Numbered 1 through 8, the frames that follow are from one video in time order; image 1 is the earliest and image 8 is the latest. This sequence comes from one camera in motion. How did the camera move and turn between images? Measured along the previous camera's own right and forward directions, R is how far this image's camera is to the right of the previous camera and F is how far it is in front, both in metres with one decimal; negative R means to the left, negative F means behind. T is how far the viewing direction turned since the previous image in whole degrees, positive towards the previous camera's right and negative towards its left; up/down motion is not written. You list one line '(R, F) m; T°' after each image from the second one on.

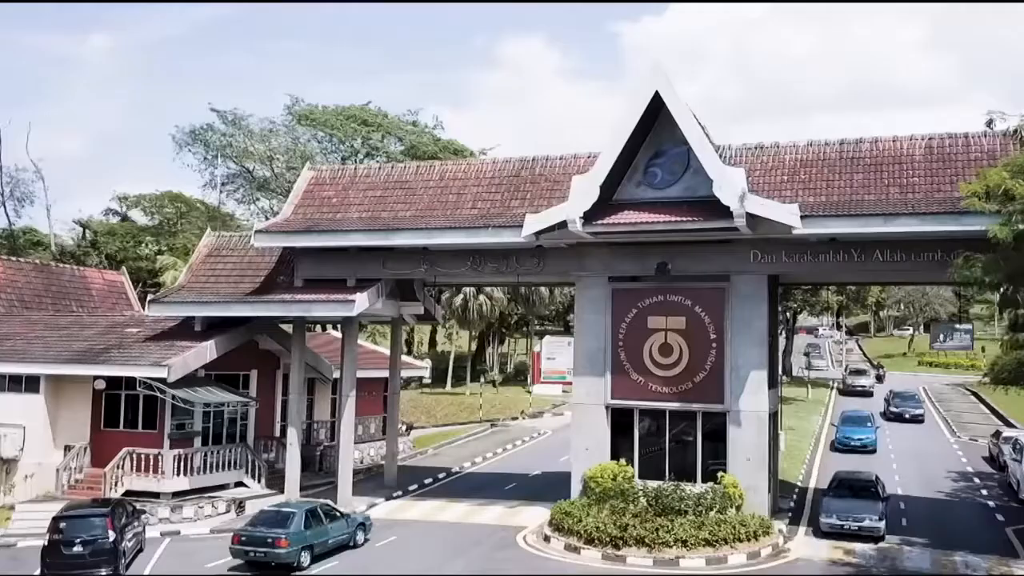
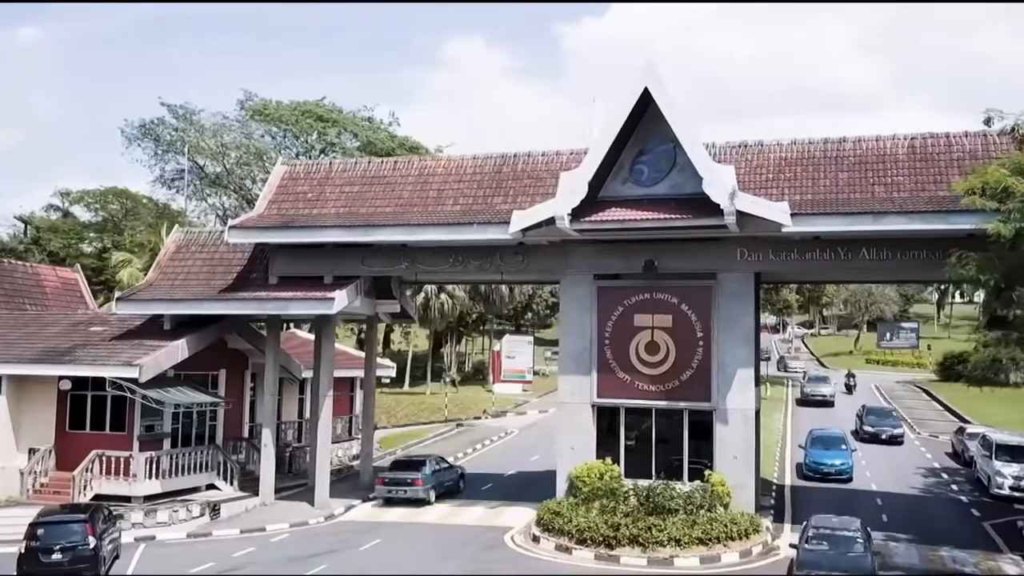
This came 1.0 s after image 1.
(-0.8, +0.3) m; +3°
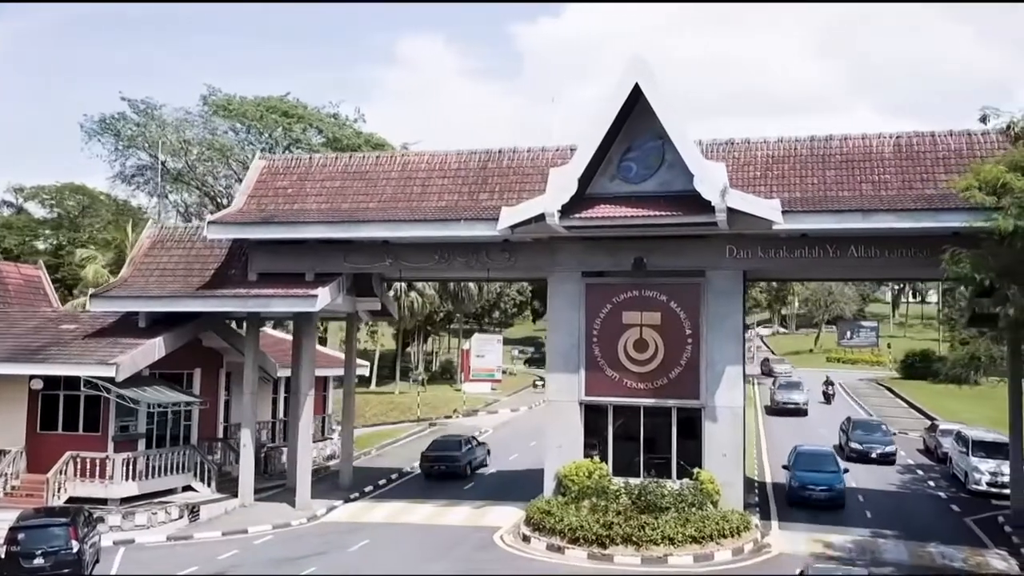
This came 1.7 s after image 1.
(-0.6, +0.3) m; +2°
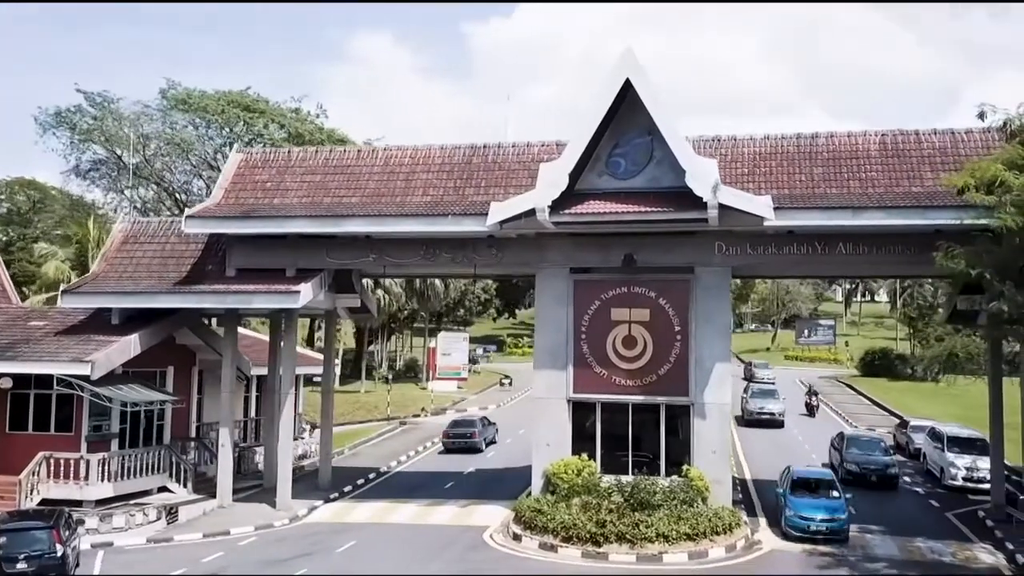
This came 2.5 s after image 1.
(-0.7, +0.3) m; +3°
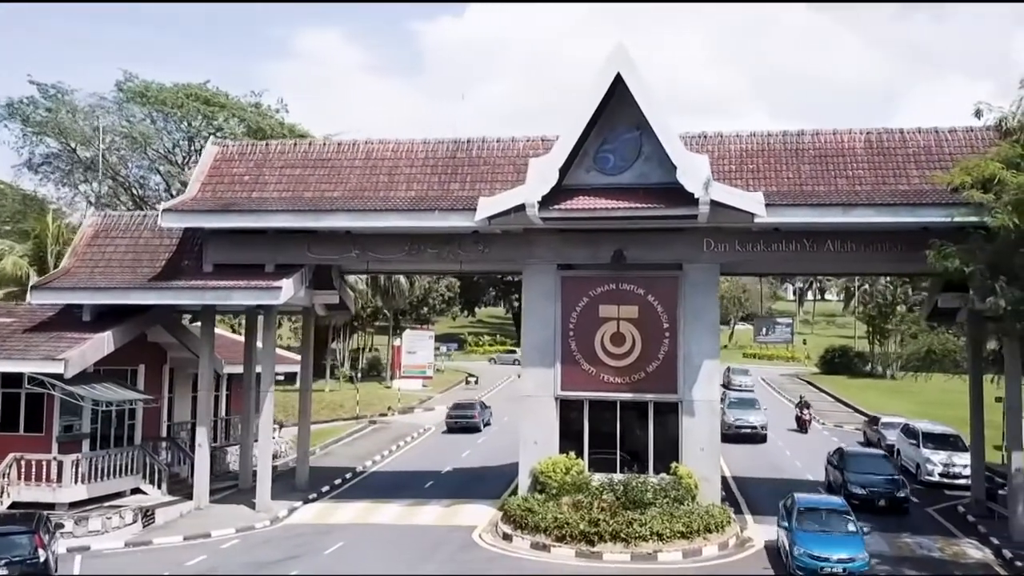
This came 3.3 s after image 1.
(-0.7, +0.3) m; +3°
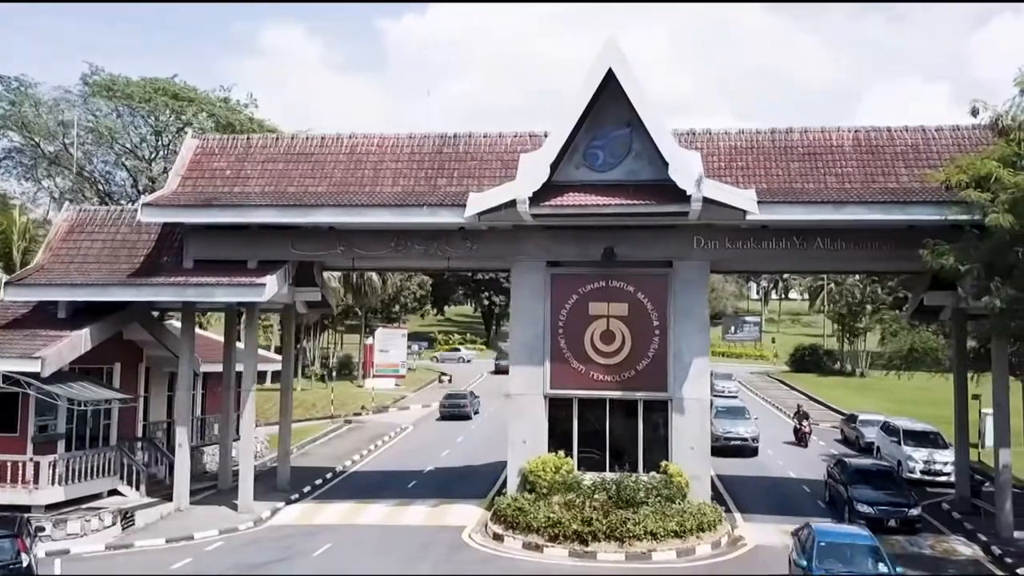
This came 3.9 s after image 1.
(-0.5, +0.3) m; +2°
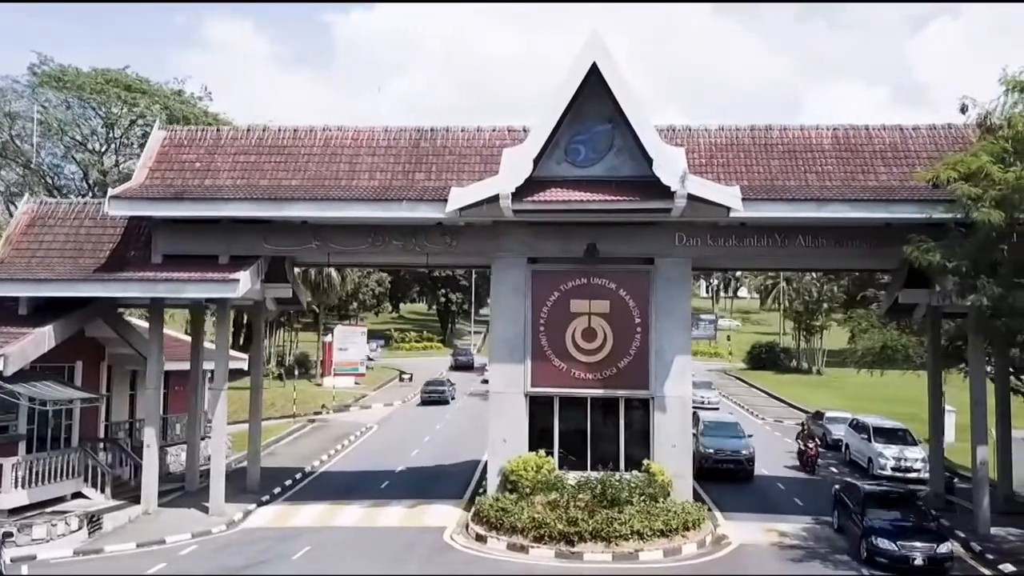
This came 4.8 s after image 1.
(-0.6, +0.3) m; +3°
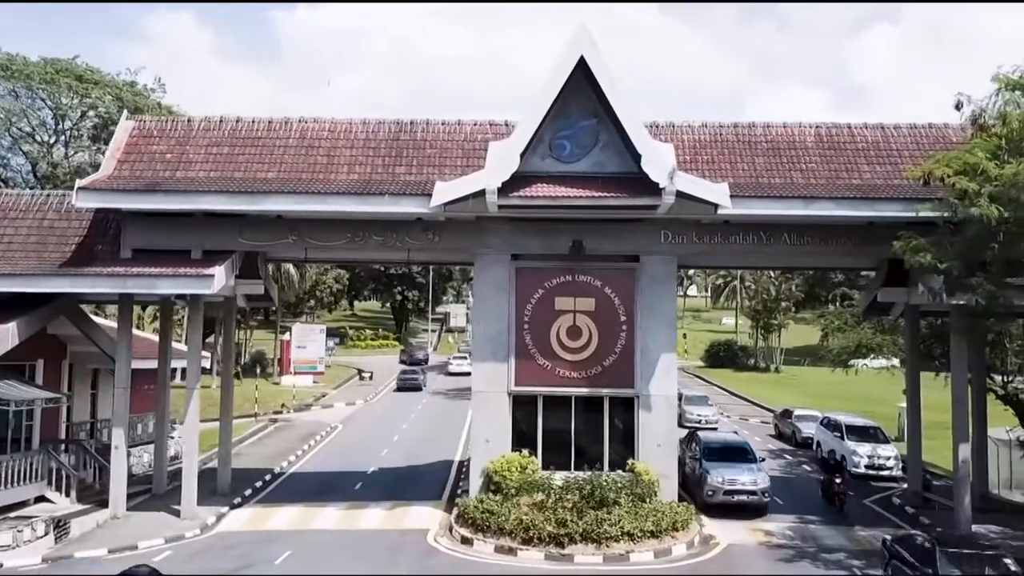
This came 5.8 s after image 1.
(-0.6, +0.4) m; +3°
